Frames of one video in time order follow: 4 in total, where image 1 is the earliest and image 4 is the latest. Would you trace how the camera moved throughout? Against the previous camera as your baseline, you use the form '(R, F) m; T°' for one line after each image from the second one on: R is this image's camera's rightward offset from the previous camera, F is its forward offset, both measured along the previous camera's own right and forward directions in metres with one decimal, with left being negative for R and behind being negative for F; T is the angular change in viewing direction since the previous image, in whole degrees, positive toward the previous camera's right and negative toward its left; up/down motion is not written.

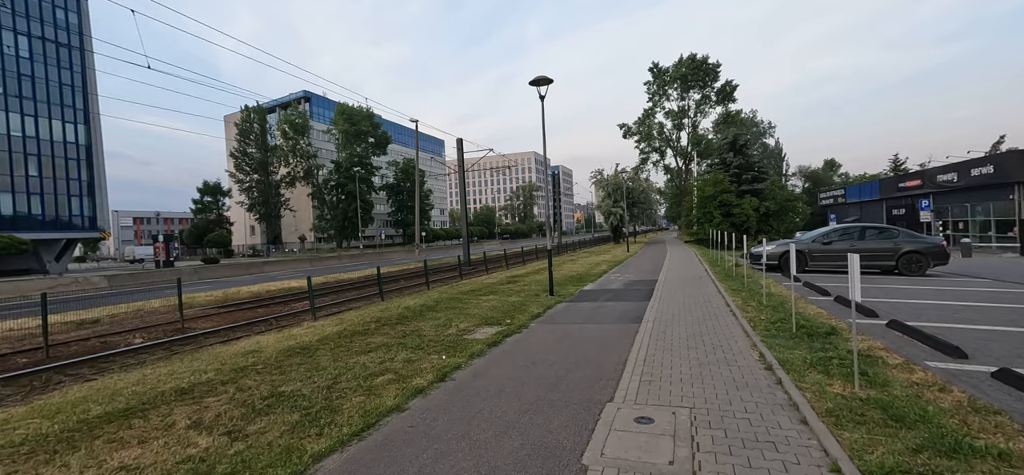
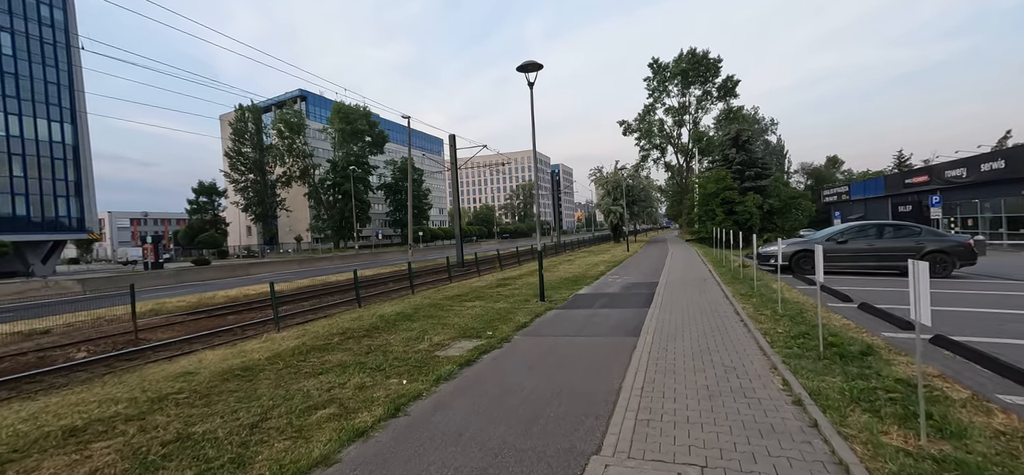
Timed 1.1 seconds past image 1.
(+0.3, +1.0) m; 0°
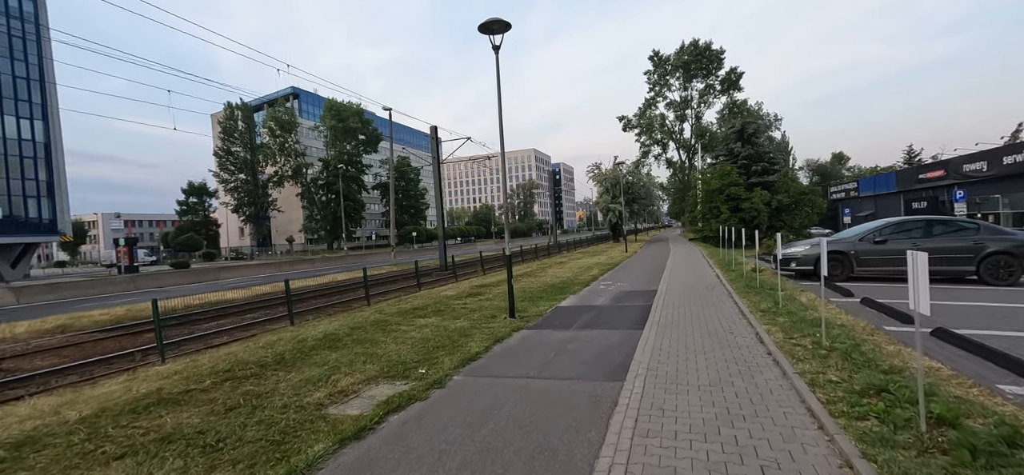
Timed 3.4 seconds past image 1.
(+0.8, +2.2) m; 0°
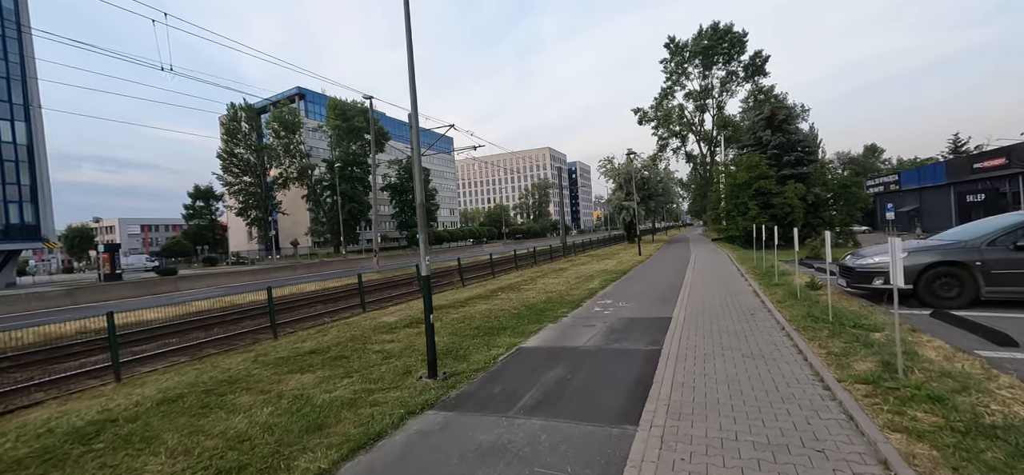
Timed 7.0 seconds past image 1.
(+1.2, +3.5) m; -2°
